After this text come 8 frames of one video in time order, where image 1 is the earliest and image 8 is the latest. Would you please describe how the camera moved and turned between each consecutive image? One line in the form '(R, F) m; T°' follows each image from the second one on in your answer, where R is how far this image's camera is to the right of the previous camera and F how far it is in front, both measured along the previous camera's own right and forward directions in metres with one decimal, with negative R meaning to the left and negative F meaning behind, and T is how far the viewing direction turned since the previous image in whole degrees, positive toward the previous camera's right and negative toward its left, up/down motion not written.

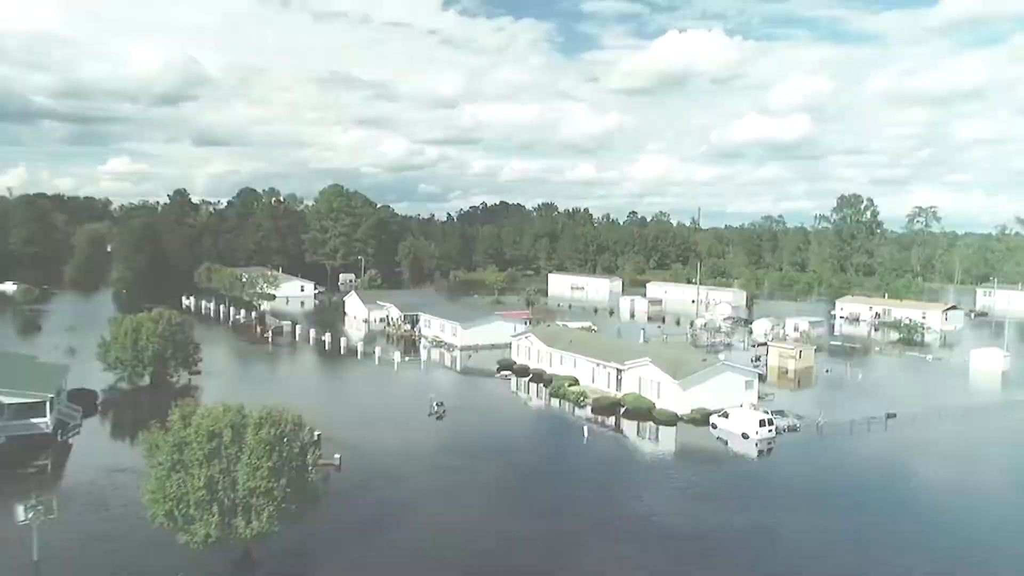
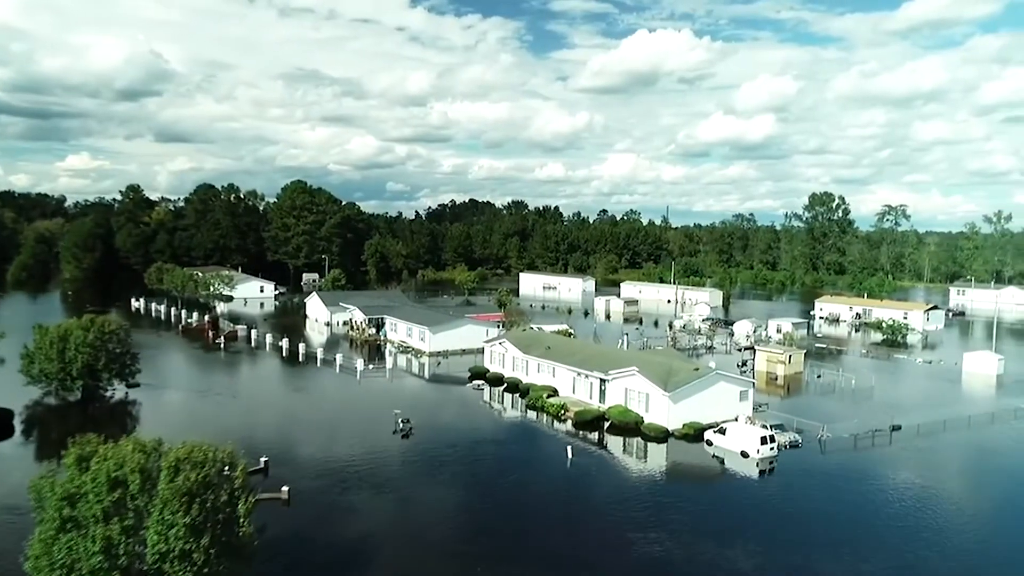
(+0.1, -4.9) m; +2°
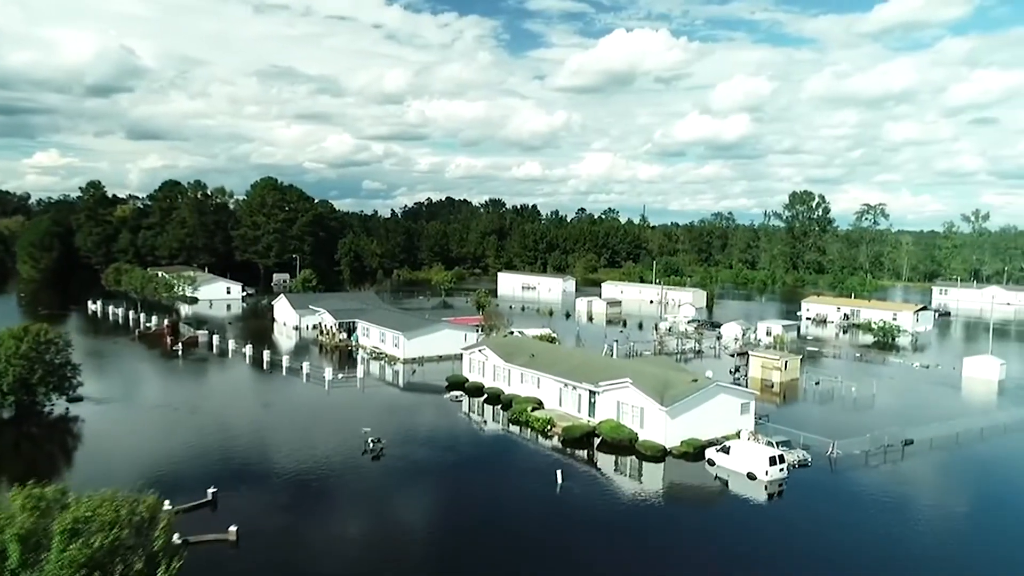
(+0.2, -2.7) m; +2°
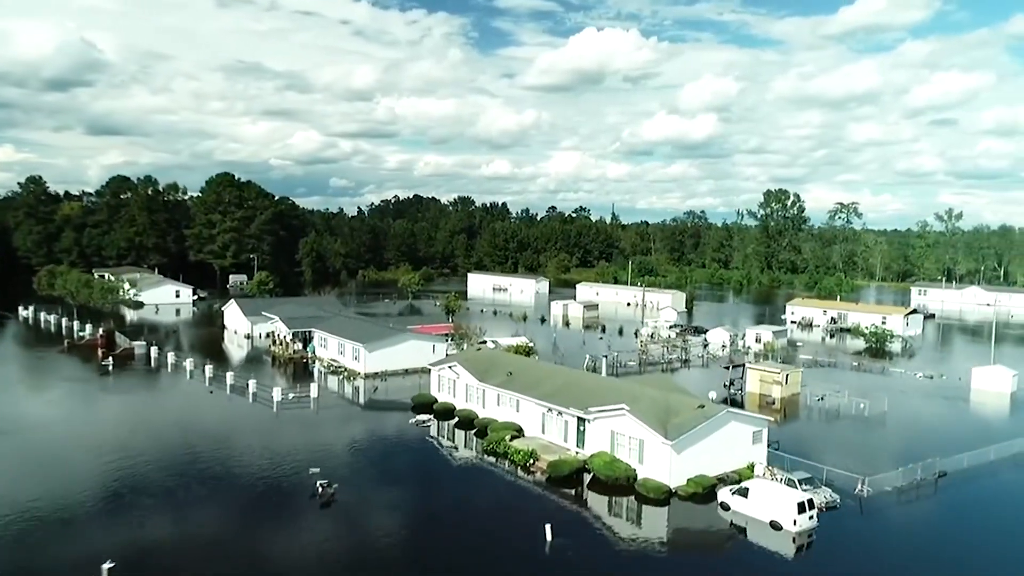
(+0.4, -4.0) m; +2°
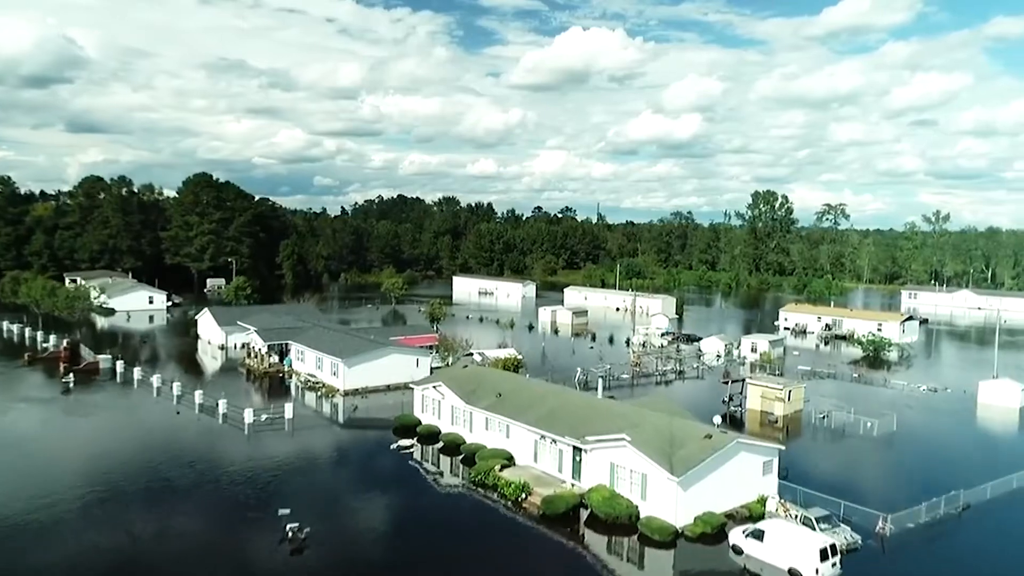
(+0.2, -1.9) m; +1°
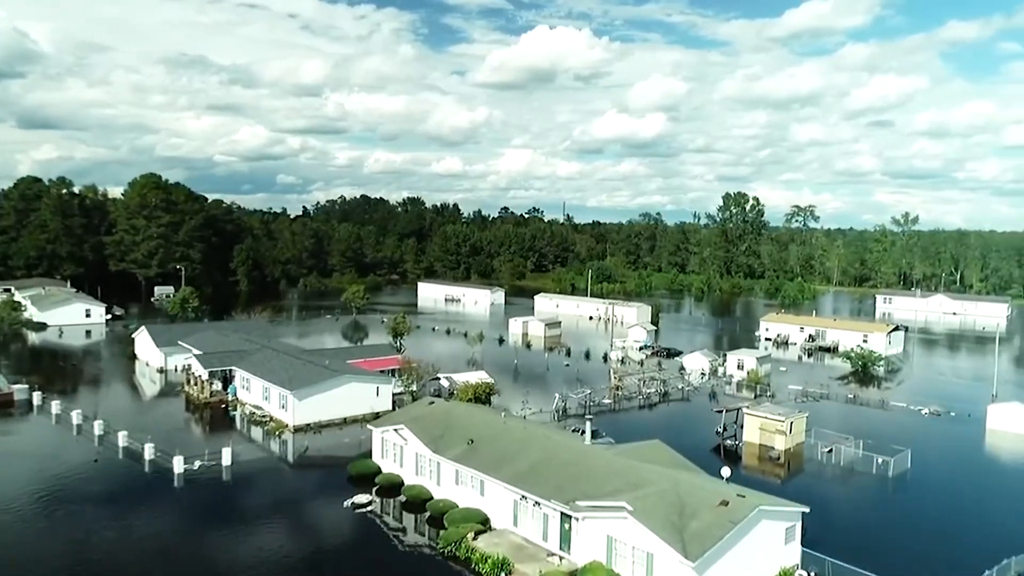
(+0.6, -2.6) m; +2°
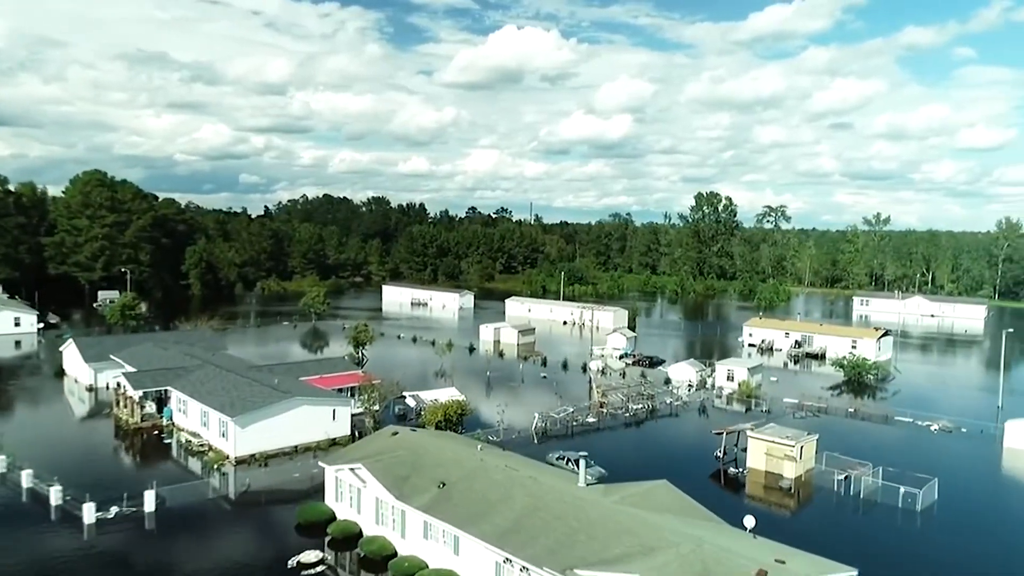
(+0.6, -2.4) m; +2°
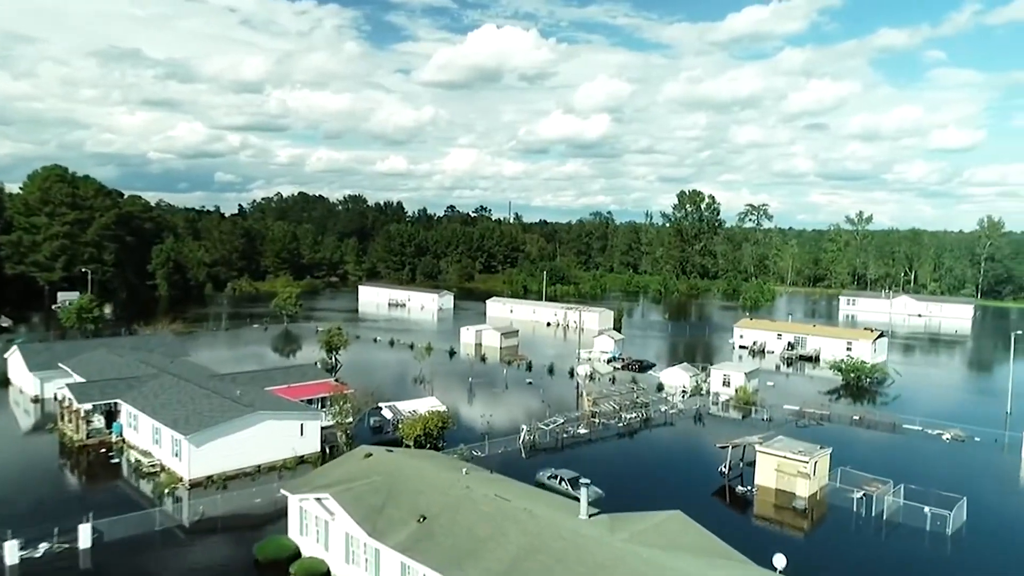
(+0.3, -0.9) m; +2°
